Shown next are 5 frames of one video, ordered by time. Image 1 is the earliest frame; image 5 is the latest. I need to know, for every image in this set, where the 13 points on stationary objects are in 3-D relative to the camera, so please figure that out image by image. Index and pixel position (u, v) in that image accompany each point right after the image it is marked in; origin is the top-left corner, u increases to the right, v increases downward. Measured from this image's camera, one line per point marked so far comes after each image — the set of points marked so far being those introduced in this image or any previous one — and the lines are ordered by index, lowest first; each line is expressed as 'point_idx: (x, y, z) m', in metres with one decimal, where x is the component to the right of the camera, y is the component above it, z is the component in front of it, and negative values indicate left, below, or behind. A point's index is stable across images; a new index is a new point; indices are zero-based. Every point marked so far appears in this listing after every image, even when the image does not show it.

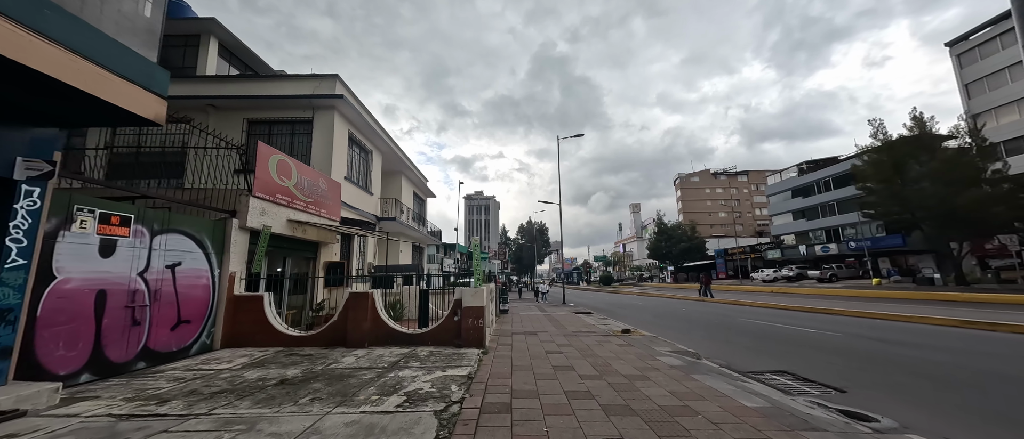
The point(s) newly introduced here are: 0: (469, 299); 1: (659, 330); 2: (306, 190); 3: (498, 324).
0: (-0.9, -1.7, +7.3) m
1: (+4.4, -3.3, +10.0) m
2: (-6.1, +1.0, +9.8) m
3: (-0.5, -3.4, +11.1) m
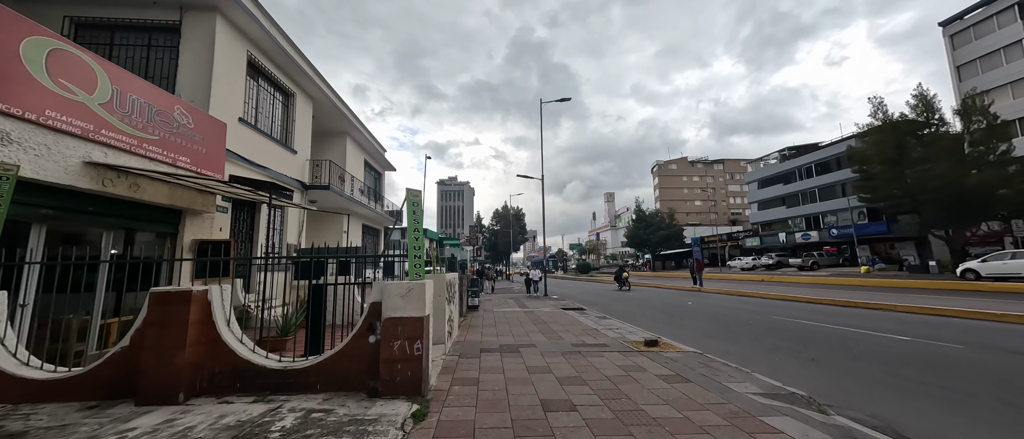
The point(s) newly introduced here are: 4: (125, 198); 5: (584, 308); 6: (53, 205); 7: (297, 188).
0: (-1.3, -1.0, +3.8) m
1: (+3.8, -2.5, +7.0) m
2: (-6.6, +1.9, +5.8) m
3: (-1.1, -2.5, +7.7) m
4: (-6.8, +0.4, +5.9) m
5: (+2.7, -3.3, +12.6) m
6: (-6.8, +0.2, +5.0) m
7: (-7.1, +1.0, +11.1) m
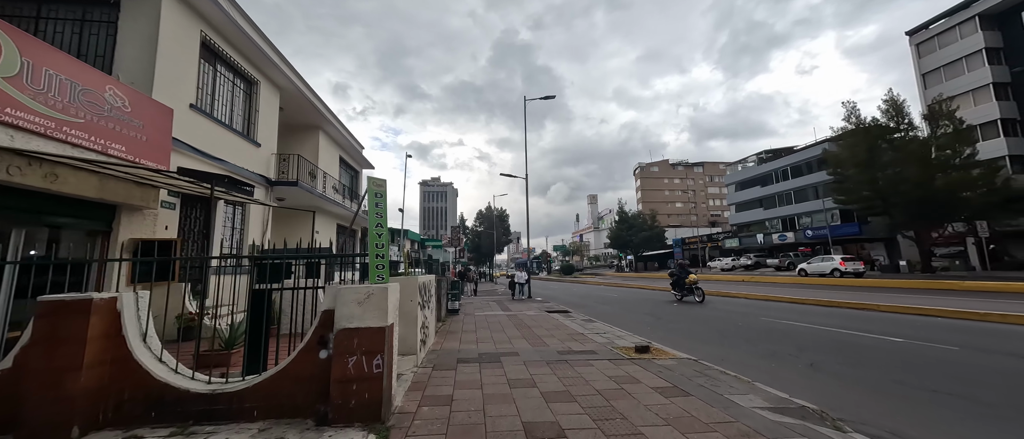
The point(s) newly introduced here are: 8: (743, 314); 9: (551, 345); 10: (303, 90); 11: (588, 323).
0: (-1.5, -0.9, +3.2) m
1: (+3.4, -2.5, +6.6) m
2: (-6.9, +1.9, +5.0) m
3: (-1.5, -2.5, +7.1) m
4: (-7.1, +0.4, +5.1) m
5: (+2.1, -3.3, +12.2) m
6: (-7.1, +0.3, +4.2) m
7: (-7.6, +1.1, +10.2) m
8: (+7.3, -3.0, +10.7) m
9: (+0.7, -2.4, +6.5) m
10: (-7.5, +4.7, +12.2) m
11: (+2.1, -2.8, +9.2) m
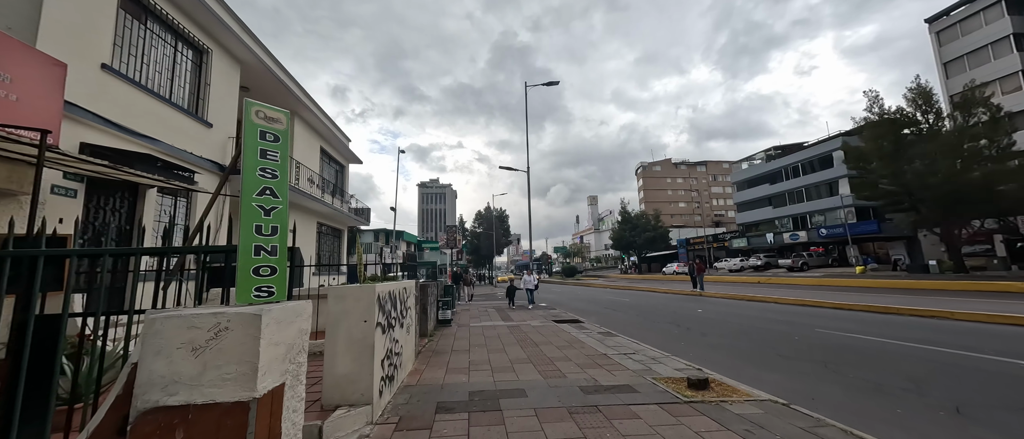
0: (-1.5, -0.7, +1.5) m
1: (+3.5, -2.2, +4.9) m
2: (-6.9, +2.1, +3.3) m
3: (-1.5, -2.3, +5.3) m
4: (-7.0, +0.6, +3.4) m
5: (+2.1, -3.1, +10.5) m
6: (-7.1, +0.5, +2.5) m
7: (-7.6, +1.2, +8.5) m
8: (+7.4, -2.8, +8.9) m
9: (+0.8, -2.2, +4.8) m
10: (-7.5, +4.8, +10.5) m
11: (+2.1, -2.6, +7.5) m
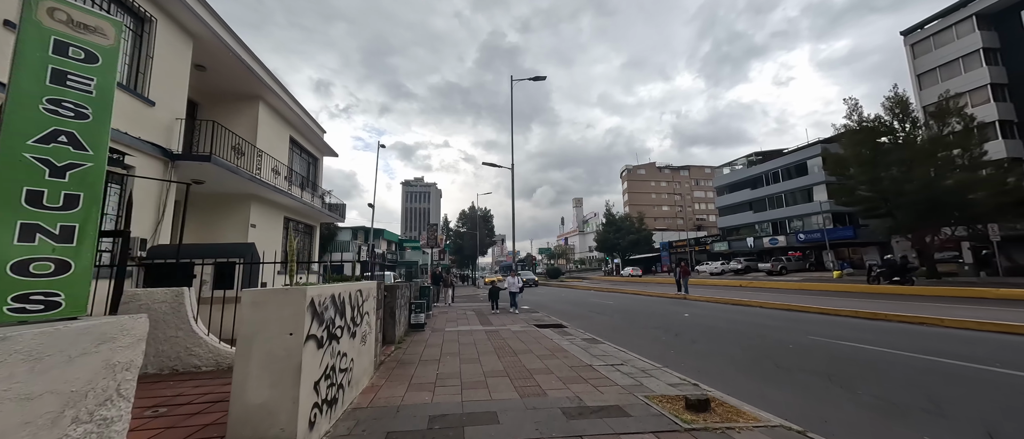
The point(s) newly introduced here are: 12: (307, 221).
0: (-1.7, -0.5, +0.8) m
1: (+3.1, -2.2, +4.4) m
2: (-7.1, +2.3, +2.4) m
3: (-1.9, -2.2, +4.6) m
4: (-7.3, +0.8, +2.4) m
5: (+1.5, -3.1, +9.9) m
6: (-7.3, +0.7, +1.5) m
7: (-8.0, +1.4, +7.5) m
8: (+6.8, -2.8, +8.6) m
9: (+0.4, -2.1, +4.2) m
10: (-8.0, +5.0, +9.5) m
11: (+1.6, -2.6, +6.9) m
12: (-9.1, 0.0, +14.8) m
